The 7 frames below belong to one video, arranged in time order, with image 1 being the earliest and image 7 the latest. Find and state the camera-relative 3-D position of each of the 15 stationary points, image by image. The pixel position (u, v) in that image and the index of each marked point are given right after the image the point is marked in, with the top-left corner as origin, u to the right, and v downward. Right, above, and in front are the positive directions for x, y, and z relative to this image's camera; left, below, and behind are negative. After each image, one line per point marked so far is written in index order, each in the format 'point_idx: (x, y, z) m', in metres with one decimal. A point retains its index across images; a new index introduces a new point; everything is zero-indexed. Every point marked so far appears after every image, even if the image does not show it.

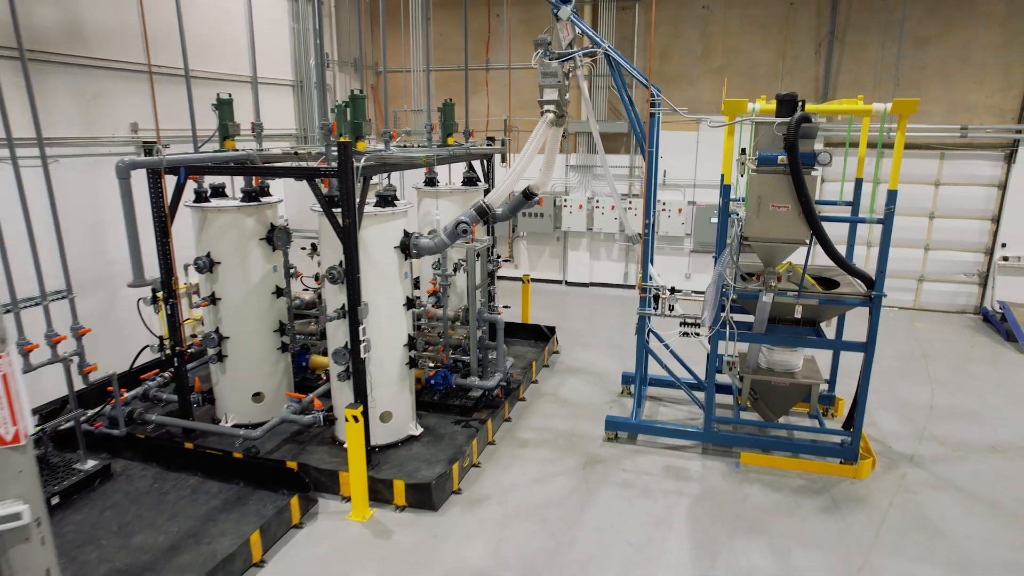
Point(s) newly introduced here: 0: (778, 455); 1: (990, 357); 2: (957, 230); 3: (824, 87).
0: (+1.8, -1.1, +3.9) m
1: (+4.8, -0.7, +5.9) m
2: (+5.3, +0.7, +6.9) m
3: (+3.8, +2.4, +7.0) m
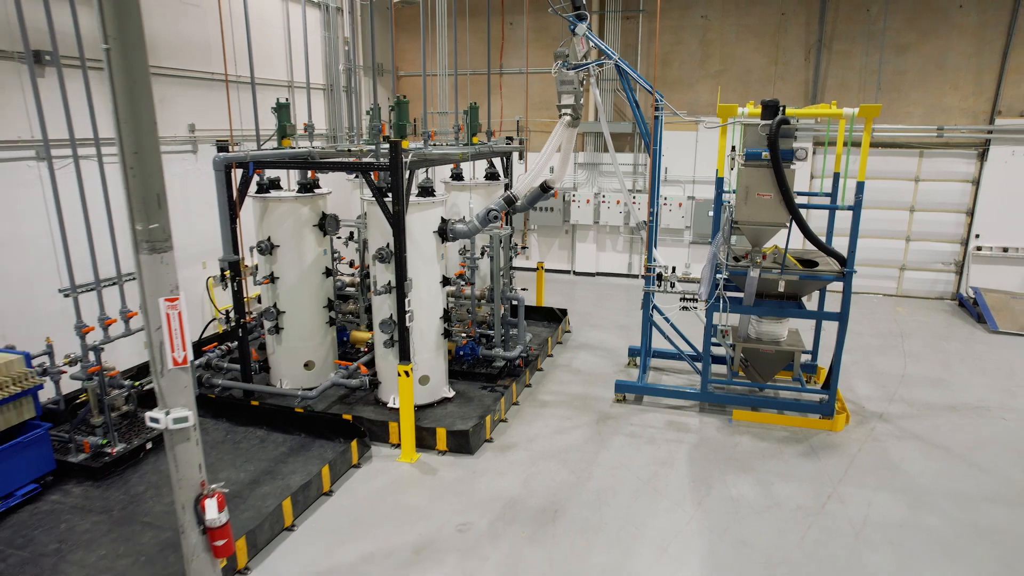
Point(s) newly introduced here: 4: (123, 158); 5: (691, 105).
0: (+2.0, -0.9, +4.5) m
1: (+5.0, -0.5, +6.5) m
2: (+5.5, +0.8, +7.6) m
3: (+3.9, +2.6, +7.7) m
4: (-1.5, +0.5, +2.3) m
5: (+2.5, +2.5, +8.1) m
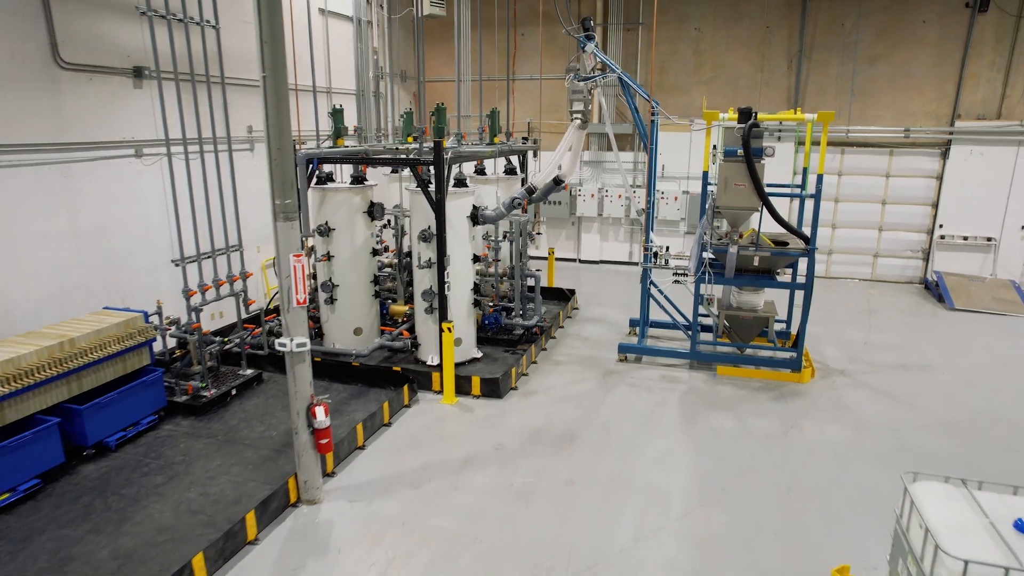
0: (+2.1, -0.7, +5.4) m
1: (+5.2, -0.3, +7.4) m
2: (+5.7, +1.1, +8.4) m
3: (+4.1, +2.8, +8.5) m
4: (-1.3, +0.7, +3.2) m
5: (+2.7, +2.8, +9.0) m
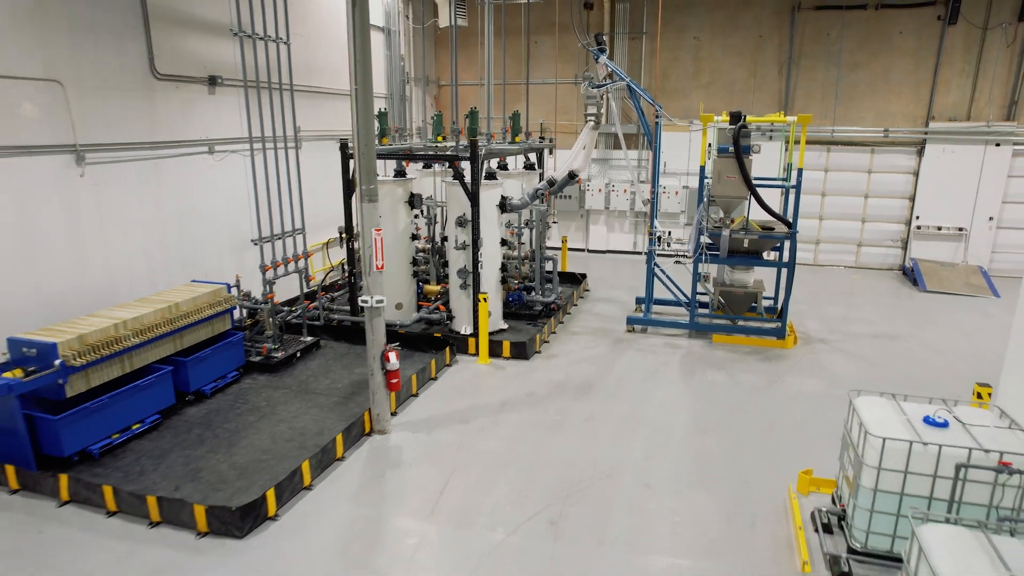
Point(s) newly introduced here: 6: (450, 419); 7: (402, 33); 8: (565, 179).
0: (+2.4, -0.5, +6.3) m
1: (+5.4, -0.1, +8.2) m
2: (+5.9, +1.3, +9.3) m
3: (+4.4, +3.0, +9.4) m
4: (-1.0, +1.0, +4.0) m
5: (+2.9, +3.0, +9.8) m
6: (-0.5, -1.0, +4.7) m
7: (-1.7, +4.0, +9.2) m
8: (+0.6, +1.2, +6.6) m
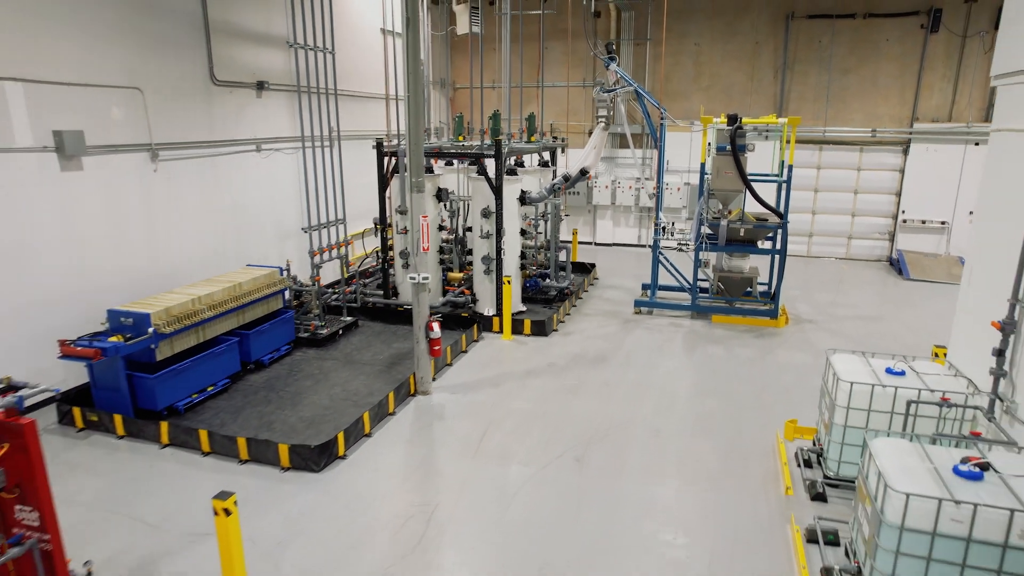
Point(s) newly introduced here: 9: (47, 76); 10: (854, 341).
0: (+2.6, -0.3, +6.9) m
1: (+5.6, +0.1, +8.9) m
2: (+6.1, +1.5, +9.9) m
3: (+4.6, +3.2, +10.0) m
4: (-0.8, +1.1, +4.7) m
5: (+3.1, +3.2, +10.5) m
6: (-0.3, -0.9, +5.3) m
7: (-1.5, +4.2, +9.9) m
8: (+0.8, +1.4, +7.3) m
9: (-3.7, +1.7, +4.7) m
10: (+3.7, -0.6, +6.4) m
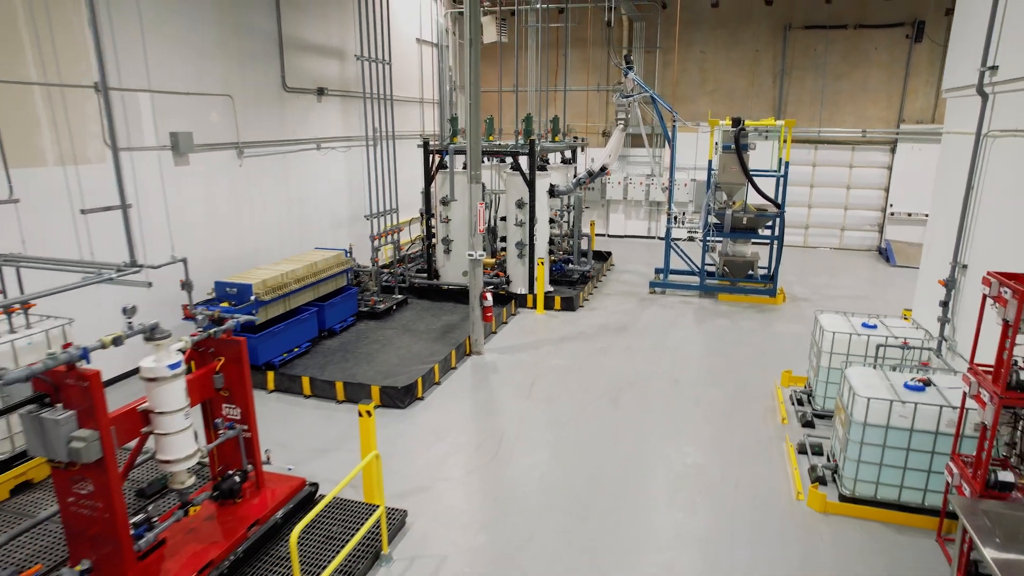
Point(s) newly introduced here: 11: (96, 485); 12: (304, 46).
0: (+3.0, -0.1, +7.9) m
1: (+6.0, +0.3, +9.8) m
2: (+6.5, +1.7, +10.9) m
3: (+5.0, +3.5, +11.0) m
4: (-0.4, +1.4, +5.6) m
5: (+3.5, +3.4, +11.4) m
6: (+0.1, -0.6, +6.3) m
7: (-1.1, +4.4, +10.8) m
8: (+1.2, +1.6, +8.2) m
9: (-3.3, +1.9, +5.6) m
10: (+4.1, -0.3, +7.4) m
11: (-1.8, -0.9, +2.6) m
12: (-2.7, +3.1, +7.5) m
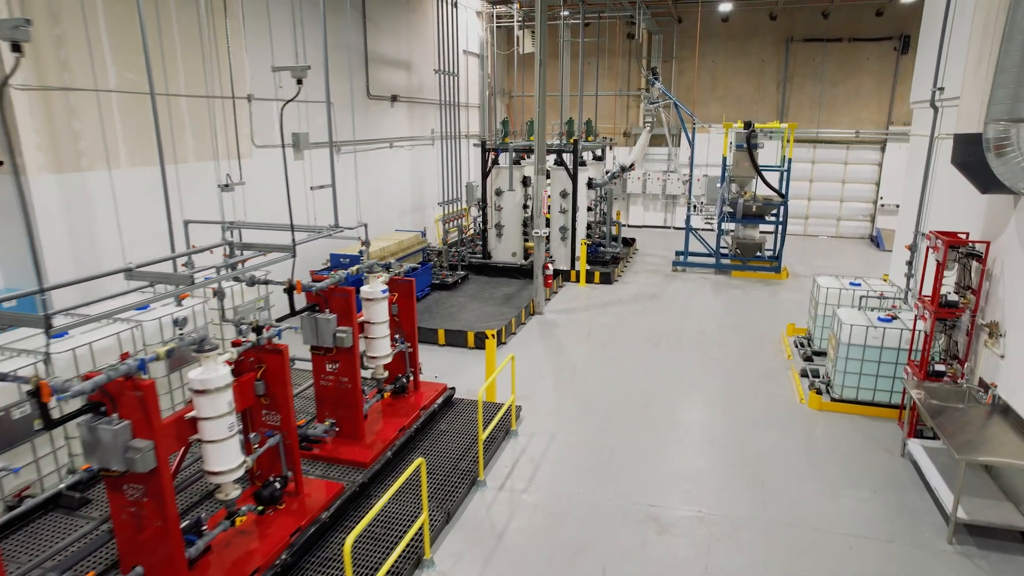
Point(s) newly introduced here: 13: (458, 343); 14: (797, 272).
0: (+3.7, +0.3, +9.2) m
1: (+6.7, +0.7, +11.2) m
2: (+7.2, +2.0, +12.2) m
3: (+5.7, +3.8, +12.3) m
4: (+0.3, +1.7, +7.0) m
5: (+4.2, +3.7, +12.8) m
6: (+0.8, -0.3, +7.6) m
7: (-0.4, +4.8, +12.2) m
8: (+1.9, +2.0, +9.6) m
9: (-2.6, +2.3, +7.0) m
10: (+4.8, 0.0, +8.7) m
11: (-1.1, -0.5, +3.9) m
12: (-2.0, +3.4, +8.8) m
13: (-0.6, -0.6, +6.4) m
14: (+4.7, +0.3, +9.6) m
